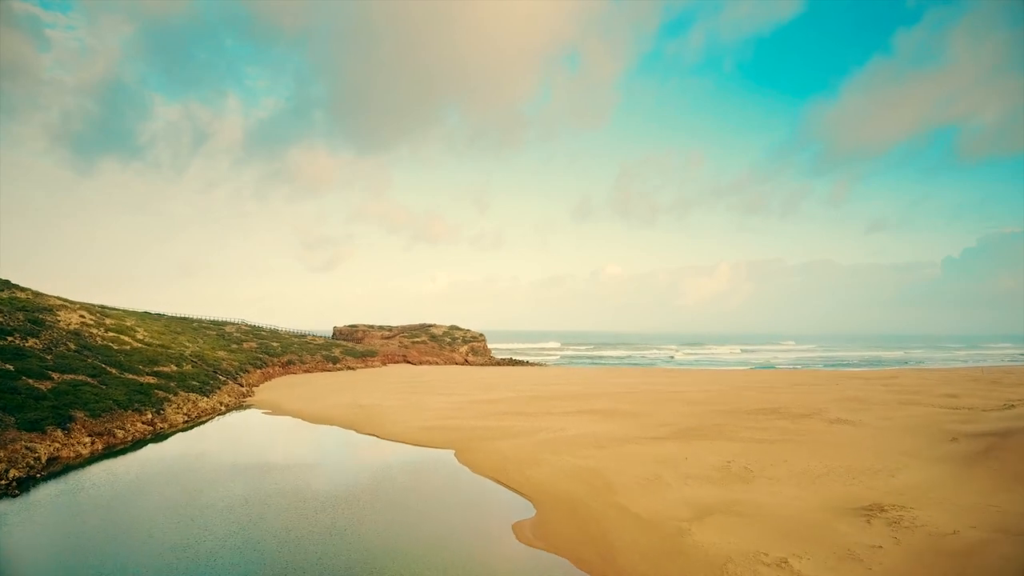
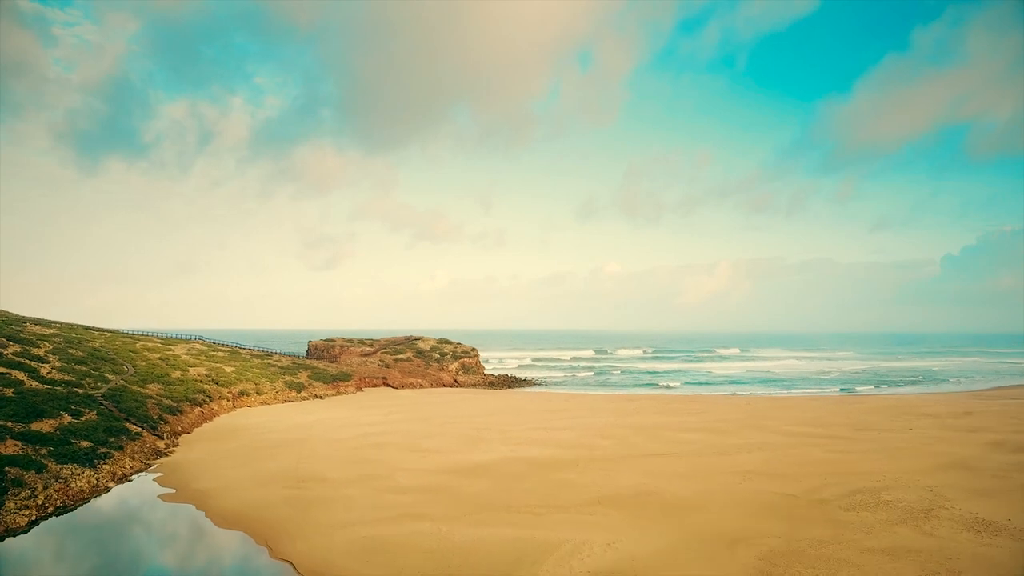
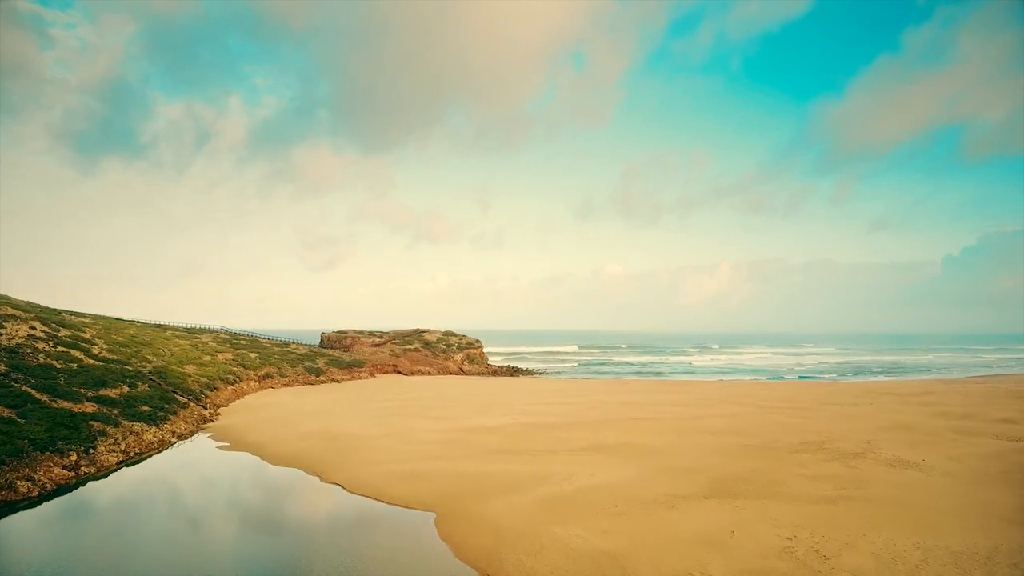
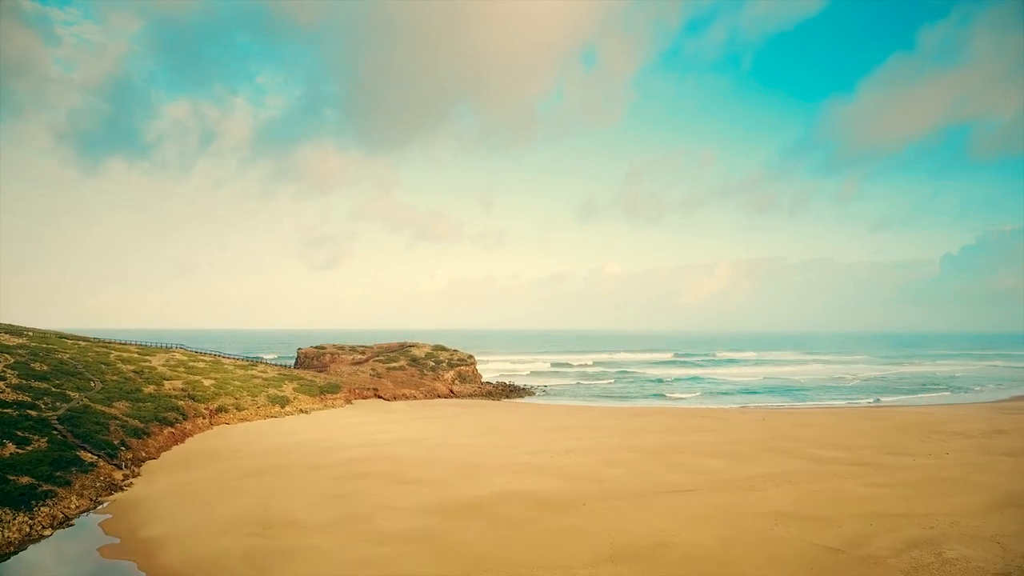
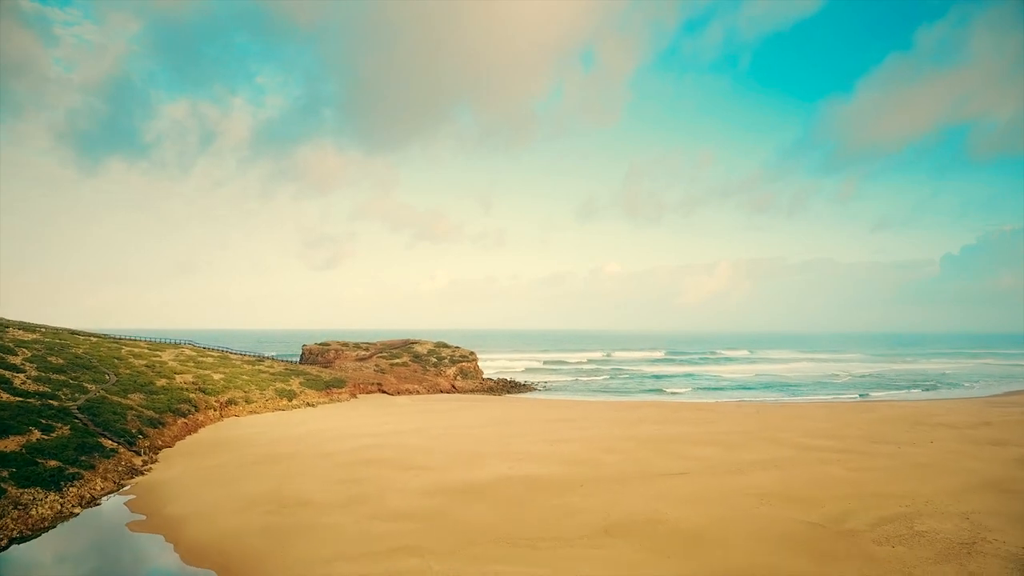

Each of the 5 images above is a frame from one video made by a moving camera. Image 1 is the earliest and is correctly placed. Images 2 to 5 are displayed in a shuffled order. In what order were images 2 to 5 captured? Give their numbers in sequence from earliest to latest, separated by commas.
3, 2, 5, 4
